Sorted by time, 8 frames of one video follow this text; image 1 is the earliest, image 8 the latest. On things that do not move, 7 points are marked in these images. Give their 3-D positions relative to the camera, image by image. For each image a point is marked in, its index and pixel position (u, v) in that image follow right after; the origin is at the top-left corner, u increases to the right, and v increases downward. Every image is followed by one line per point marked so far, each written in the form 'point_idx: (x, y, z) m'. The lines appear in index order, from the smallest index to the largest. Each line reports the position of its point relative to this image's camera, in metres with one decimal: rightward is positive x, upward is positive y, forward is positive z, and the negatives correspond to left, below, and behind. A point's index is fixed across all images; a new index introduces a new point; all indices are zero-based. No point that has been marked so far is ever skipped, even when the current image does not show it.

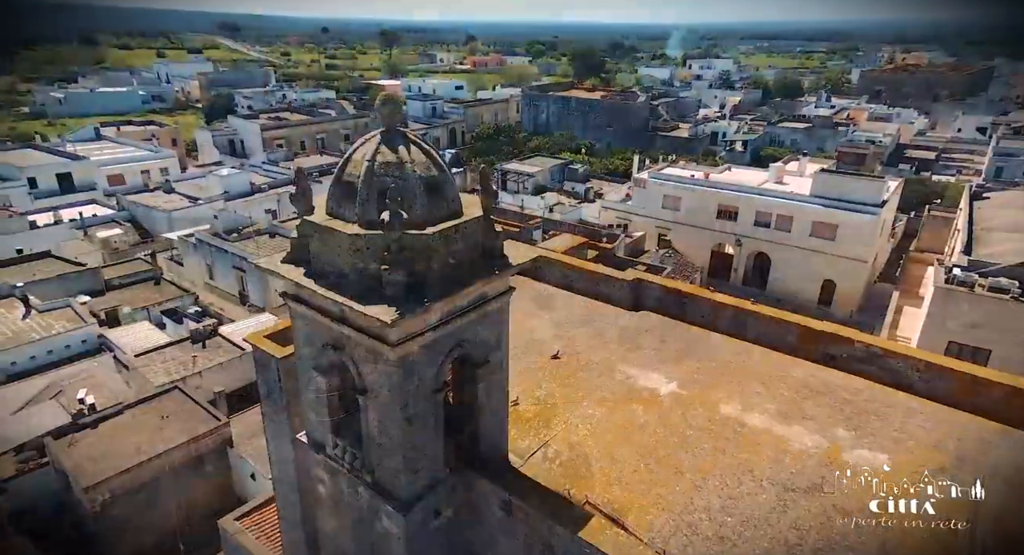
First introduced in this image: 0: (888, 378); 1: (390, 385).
0: (+6.3, -1.7, +10.5) m
1: (-1.5, -1.3, +7.6) m
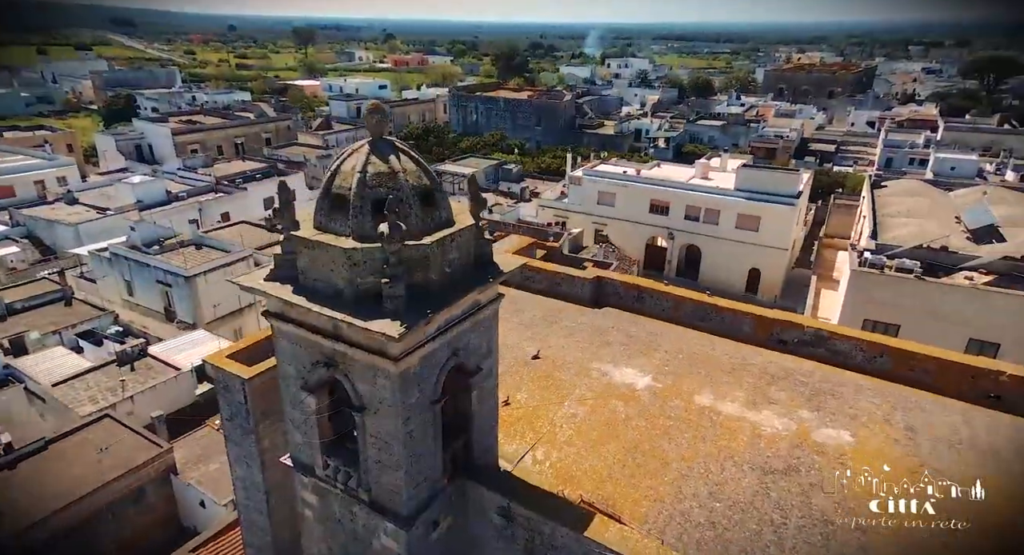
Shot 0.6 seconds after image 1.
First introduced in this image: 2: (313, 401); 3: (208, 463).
0: (+5.9, -1.5, +11.4) m
1: (-1.5, -1.5, +7.5) m
2: (-2.6, -1.6, +8.3) m
3: (-8.3, -5.1, +17.0) m
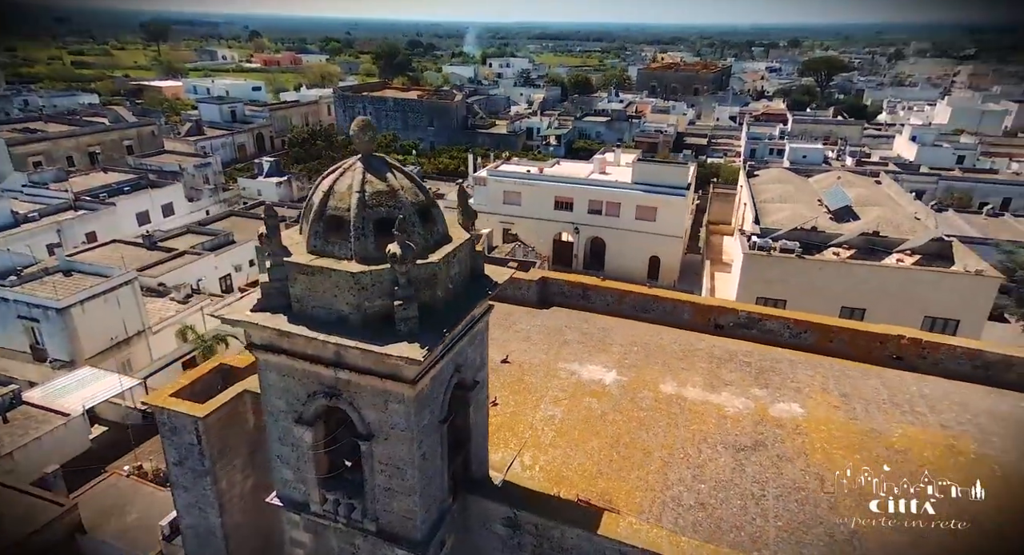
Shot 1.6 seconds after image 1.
0: (+5.1, -1.2, +12.6) m
1: (-1.3, -1.7, +7.2) m
2: (-2.5, -2.0, +7.8) m
3: (-9.6, -5.8, +15.3) m
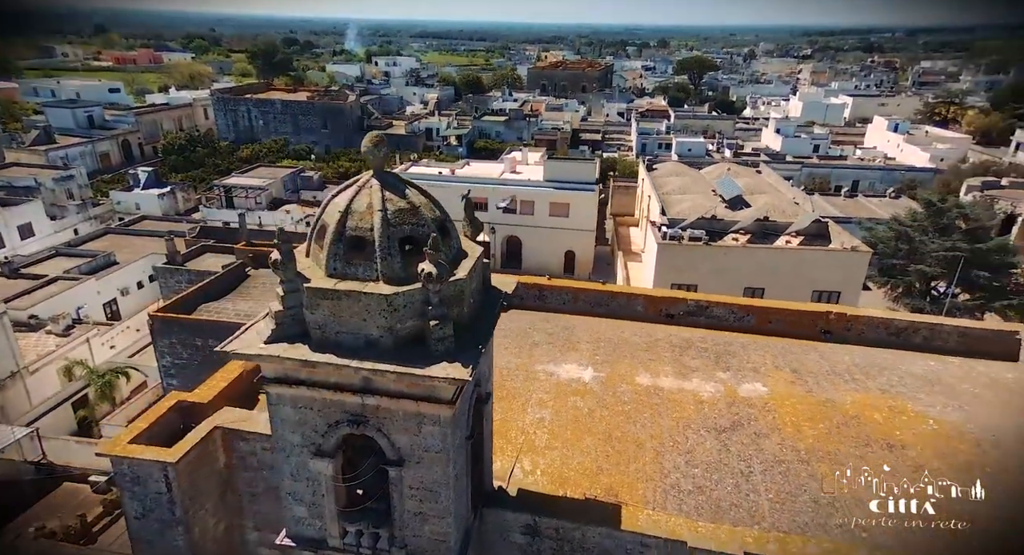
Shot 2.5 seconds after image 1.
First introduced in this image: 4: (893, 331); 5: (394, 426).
0: (+4.4, -1.0, +13.5) m
1: (-0.9, -1.9, +7.1) m
2: (-2.2, -2.2, +7.4) m
3: (-10.3, -6.6, +13.4) m
4: (+7.8, -1.1, +12.7) m
5: (-1.4, -1.7, +7.1) m
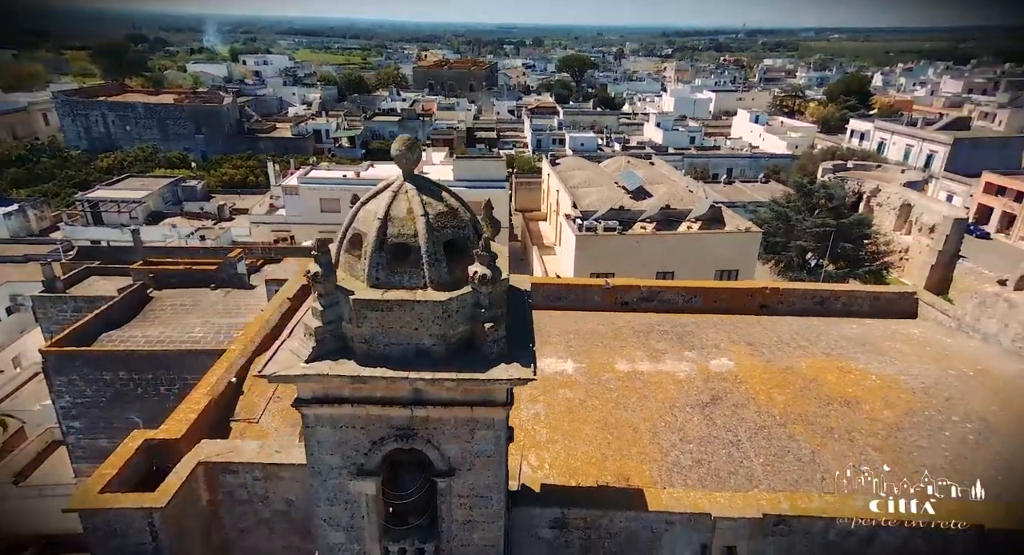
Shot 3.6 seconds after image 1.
0: (+3.5, -0.7, +14.3) m
1: (-0.3, -2.0, +7.0) m
2: (-1.6, -2.4, +7.1) m
3: (-10.4, -7.3, +11.4) m
4: (+7.0, -0.5, +14.2) m
5: (-0.8, -1.7, +6.9) m
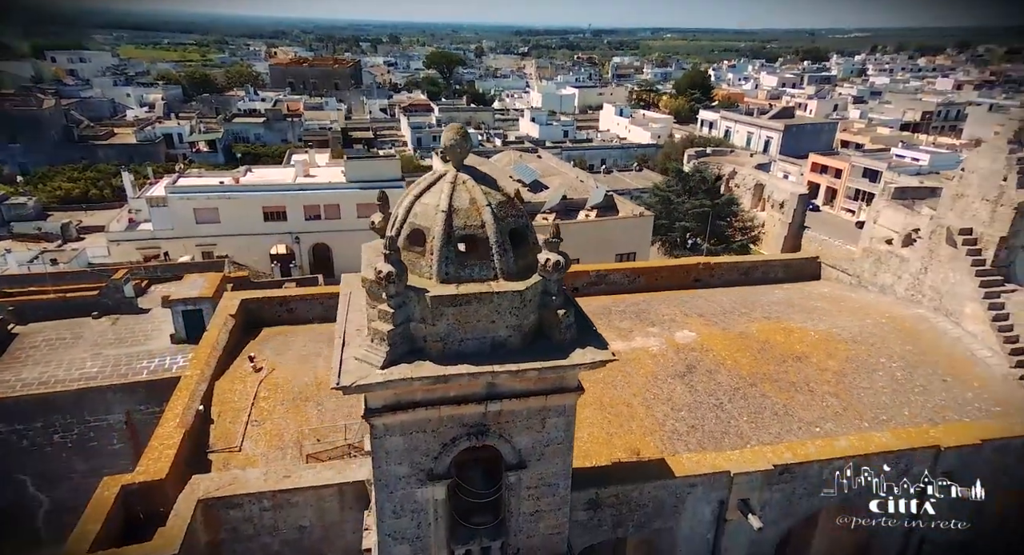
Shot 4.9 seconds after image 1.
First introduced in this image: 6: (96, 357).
0: (+2.4, -0.3, +15.0) m
1: (+0.5, -1.8, +7.0) m
2: (-0.8, -2.3, +6.8) m
3: (-9.9, -8.0, +9.0) m
4: (+5.8, +0.2, +15.7) m
5: (0.0, -1.6, +6.8) m
6: (-11.3, -2.2, +16.8) m
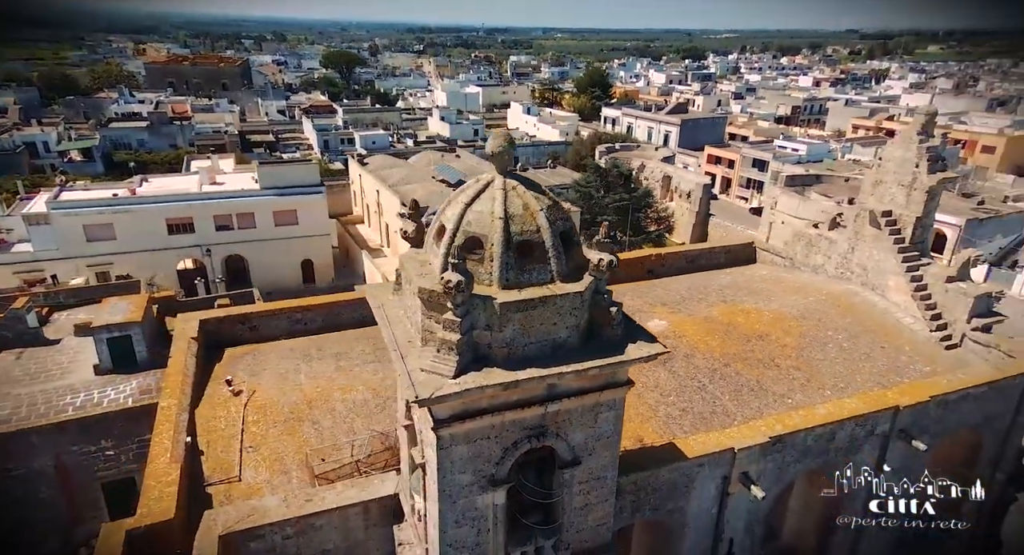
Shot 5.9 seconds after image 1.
0: (+1.6, -0.2, +15.4) m
1: (+1.1, -1.8, +7.2) m
2: (-0.1, -2.4, +6.8) m
3: (-9.1, -8.6, +7.5) m
4: (+4.8, +0.5, +16.7) m
5: (+0.7, -1.6, +6.9) m
6: (-12.1, -2.9, +14.9) m
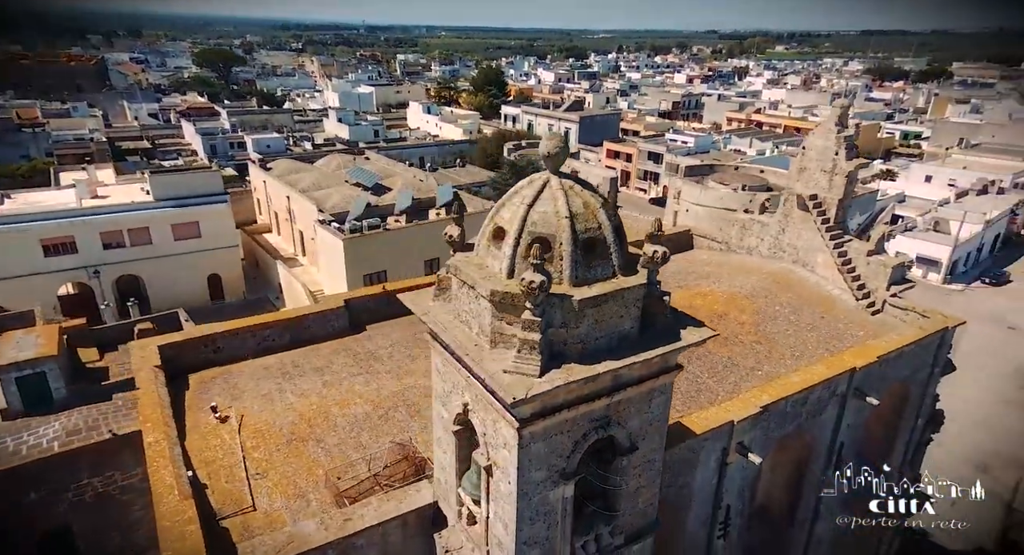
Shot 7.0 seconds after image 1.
0: (+0.6, -0.1, +15.6) m
1: (+1.8, -1.7, +7.5) m
2: (+0.7, -2.3, +6.9) m
3: (-7.9, -9.2, +6.1) m
4: (+3.5, +0.8, +17.4) m
5: (+1.4, -1.5, +7.1) m
6: (-12.6, -3.6, +12.7) m
